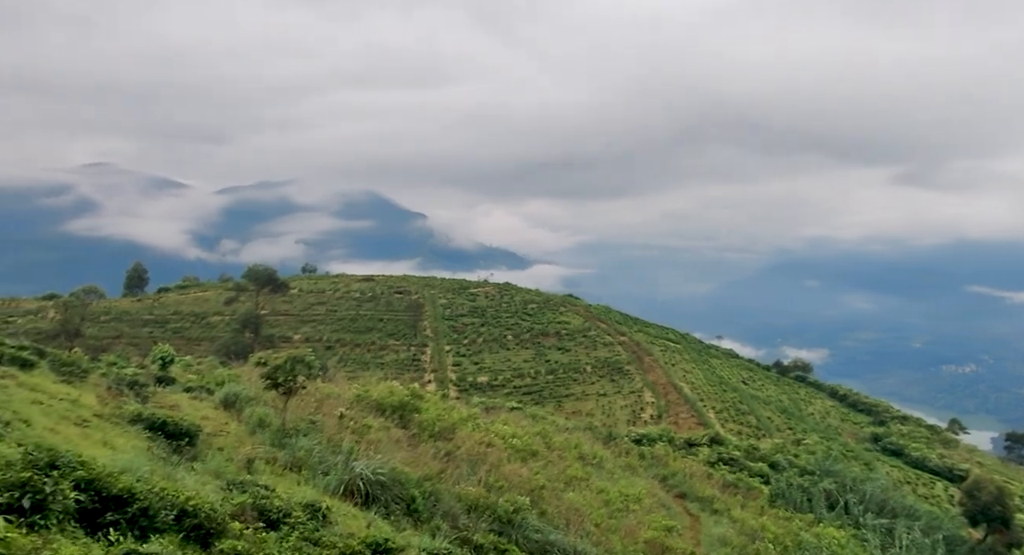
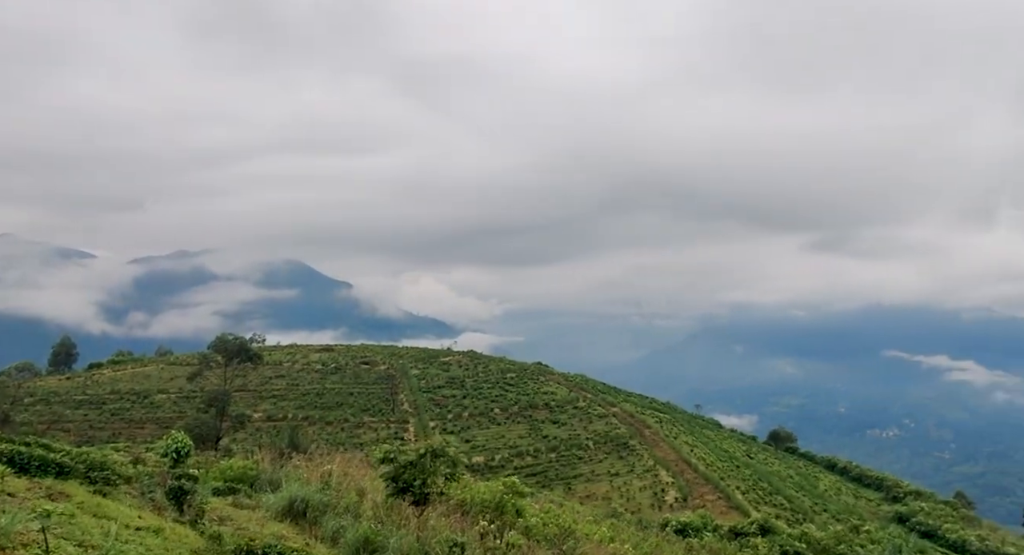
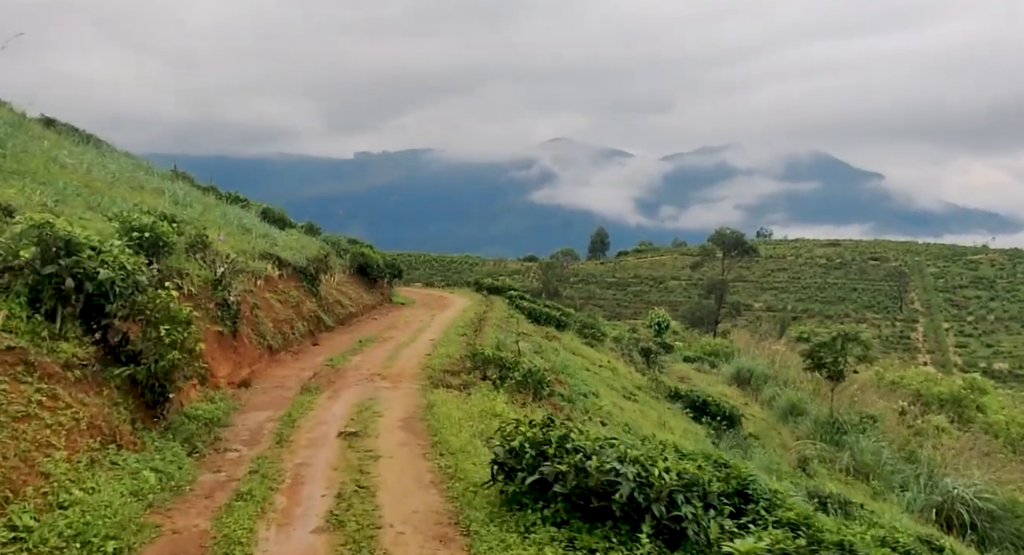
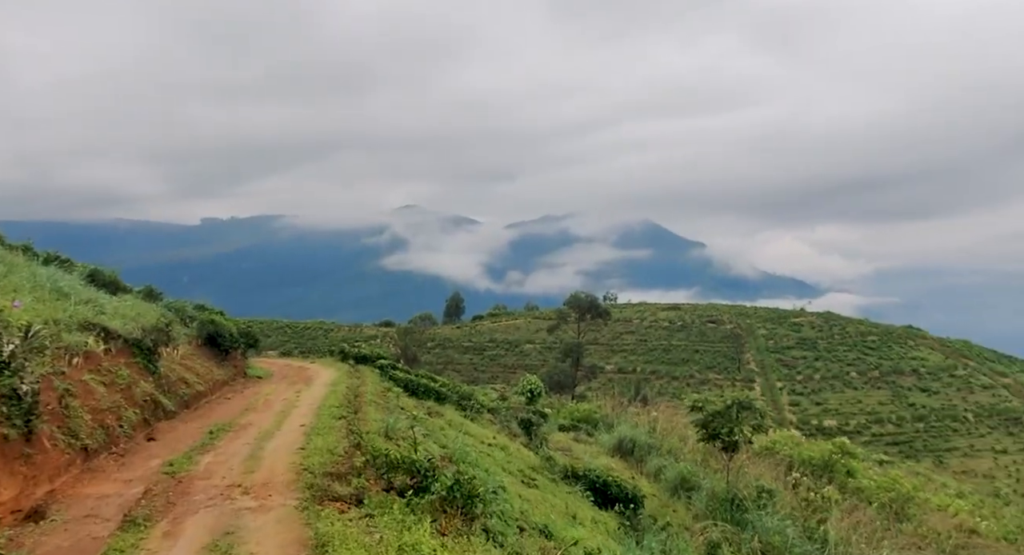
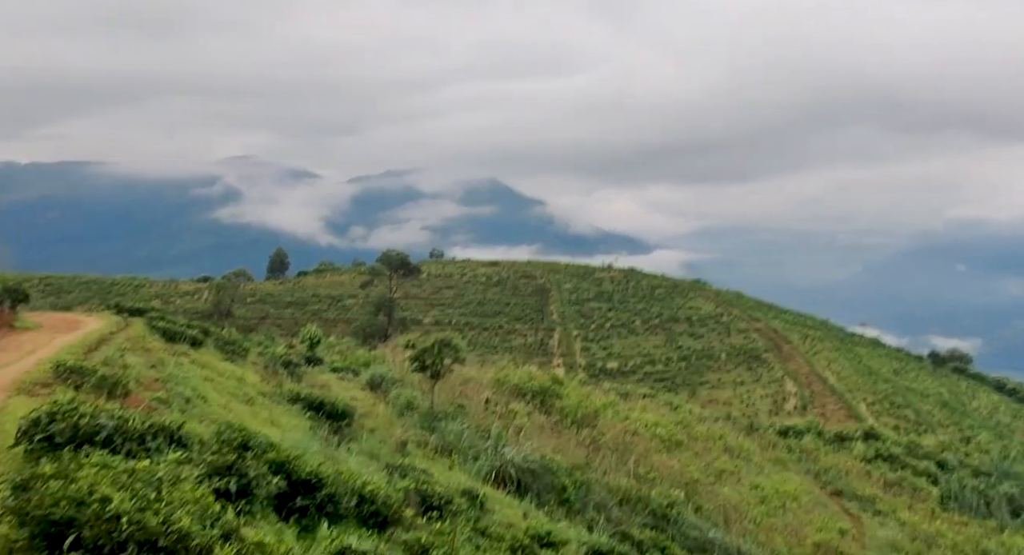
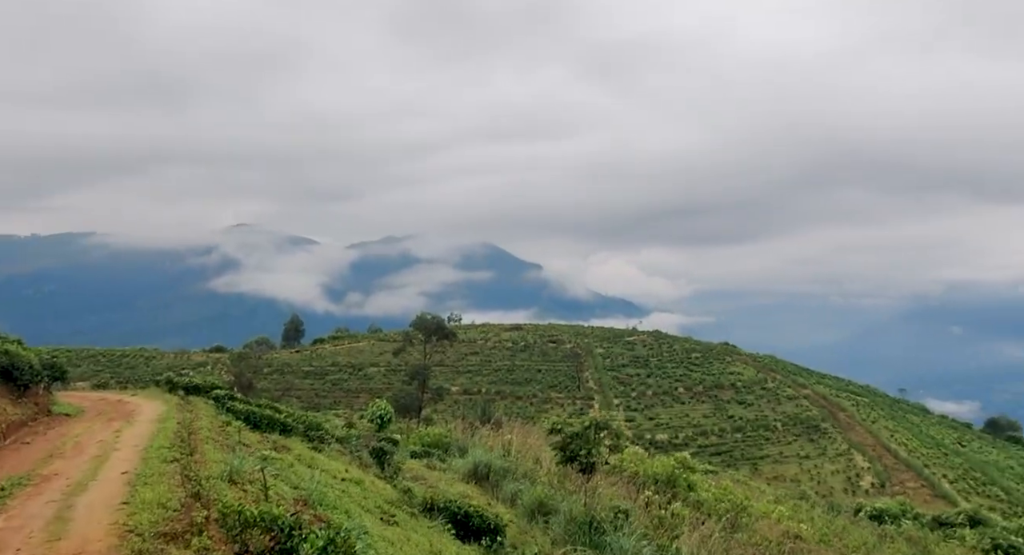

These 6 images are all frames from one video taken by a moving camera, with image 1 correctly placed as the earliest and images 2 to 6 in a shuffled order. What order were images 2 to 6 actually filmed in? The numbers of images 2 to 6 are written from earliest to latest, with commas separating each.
5, 3, 4, 6, 2
